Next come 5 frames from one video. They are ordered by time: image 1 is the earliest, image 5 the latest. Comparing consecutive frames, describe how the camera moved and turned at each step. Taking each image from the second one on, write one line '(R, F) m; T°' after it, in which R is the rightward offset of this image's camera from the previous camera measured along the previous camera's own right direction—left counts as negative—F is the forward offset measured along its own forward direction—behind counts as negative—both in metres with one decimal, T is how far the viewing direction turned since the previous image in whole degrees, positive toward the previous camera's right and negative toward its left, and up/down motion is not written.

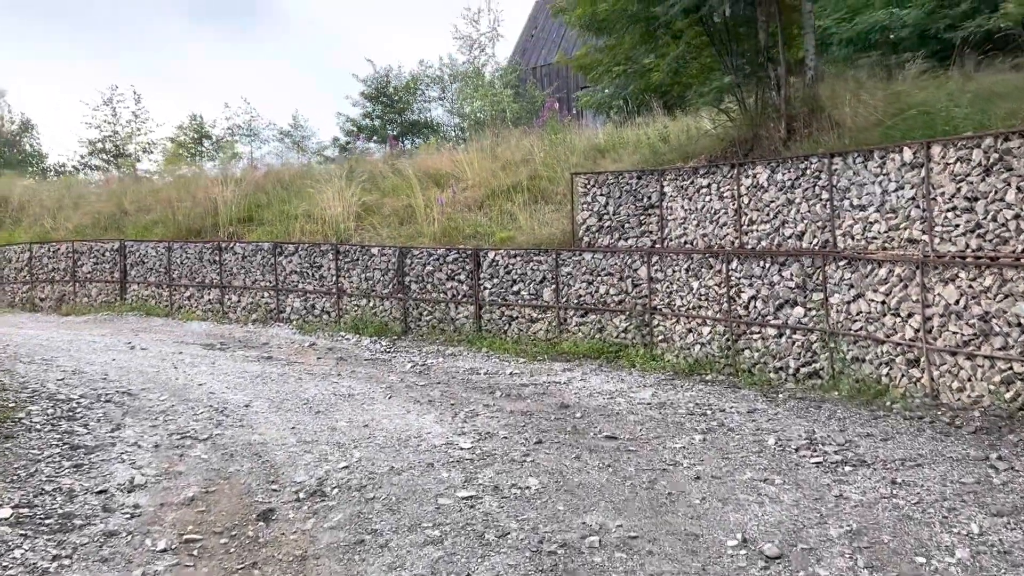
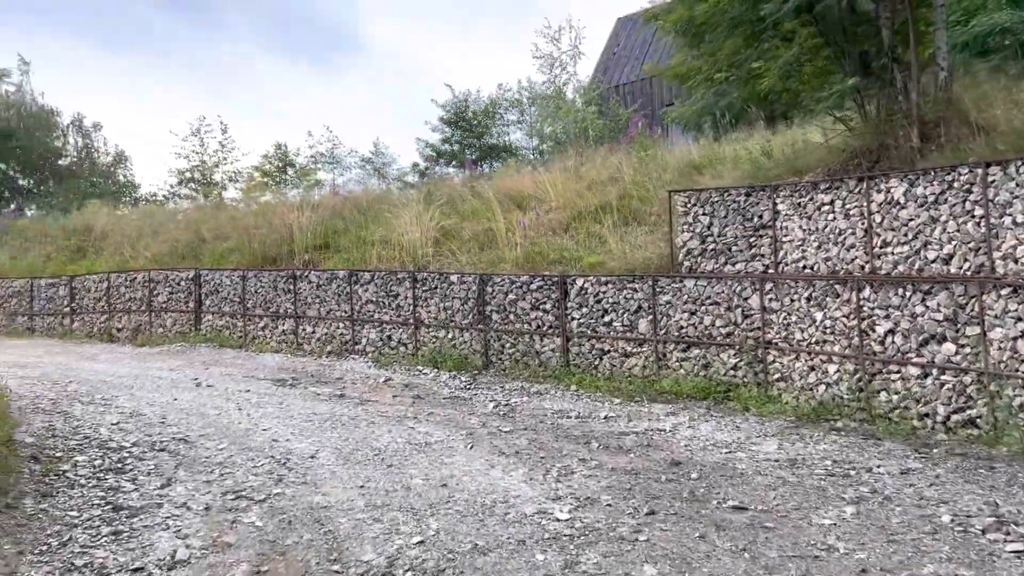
(-0.1, +0.7) m; -5°
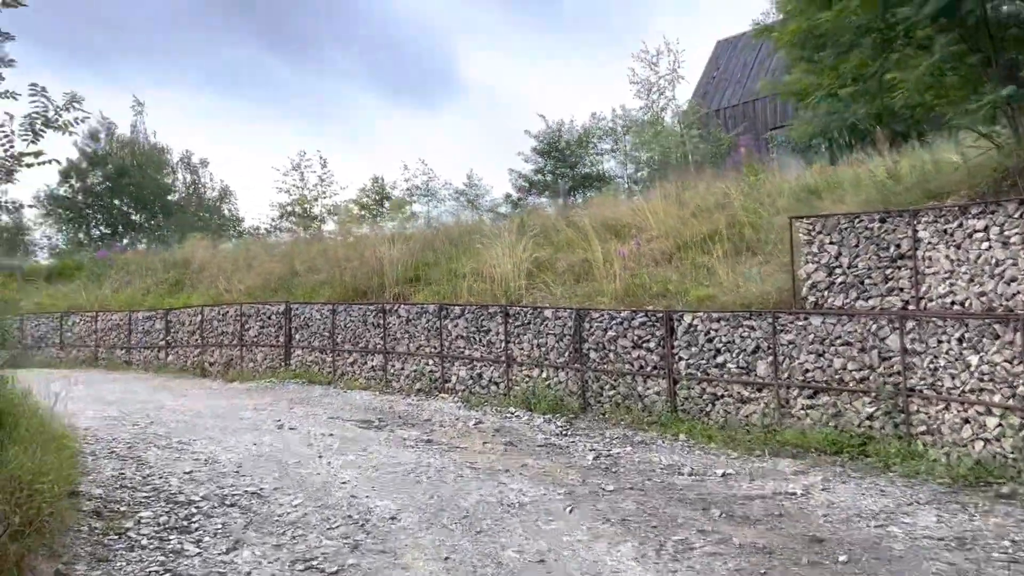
(-0.1, +0.6) m; -6°
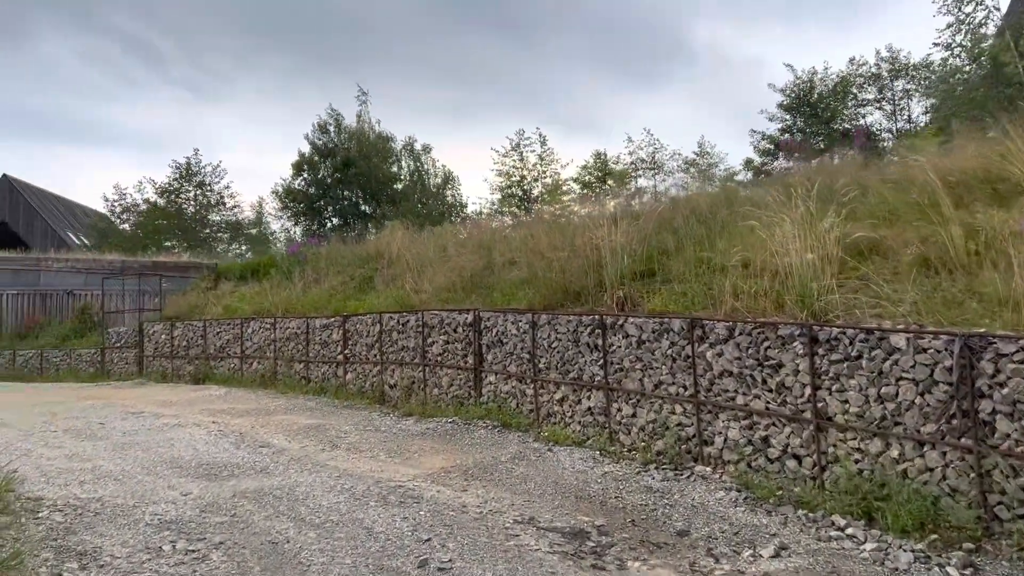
(-0.4, +3.0) m; -15°
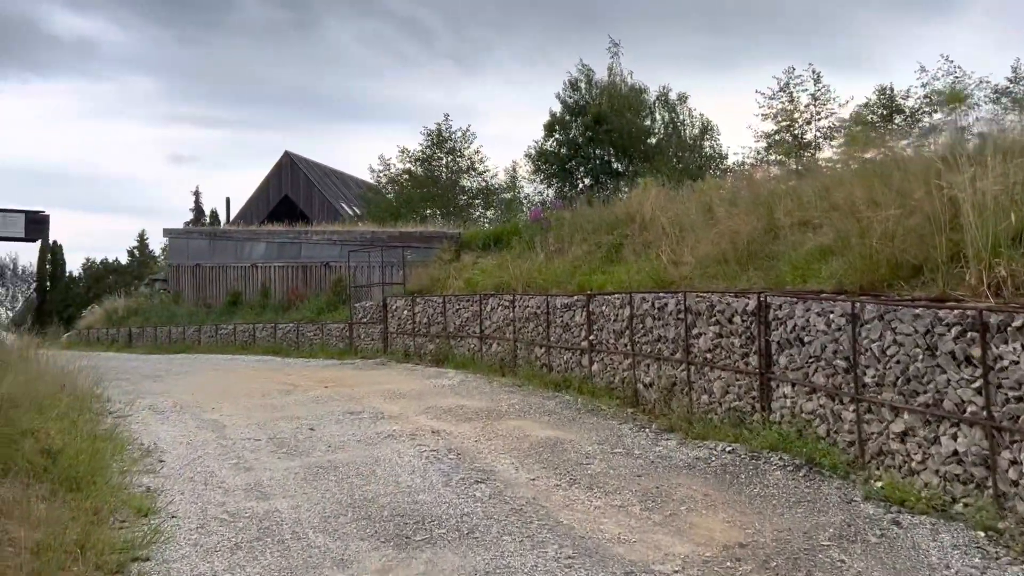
(-0.2, +1.8) m; -17°
